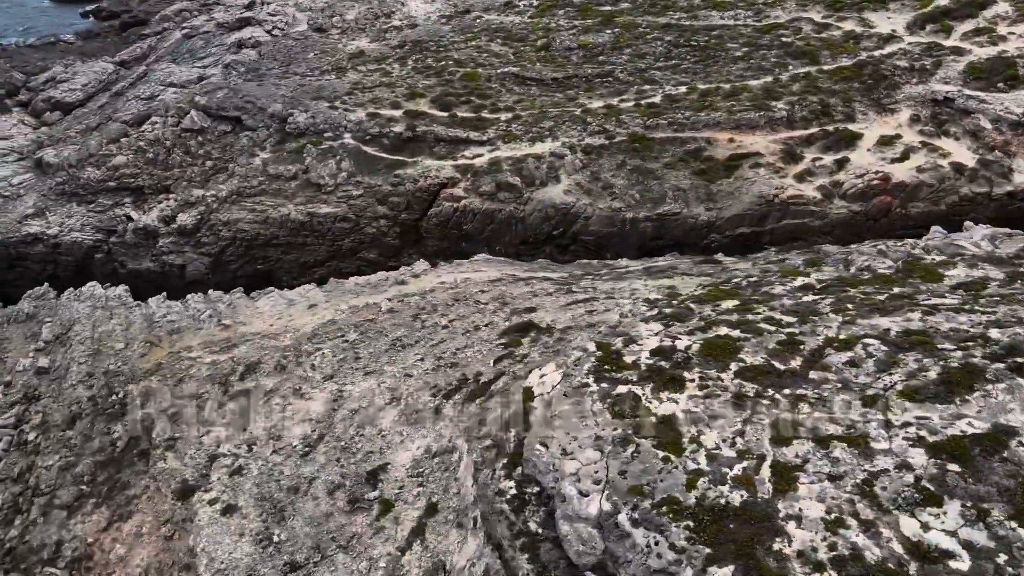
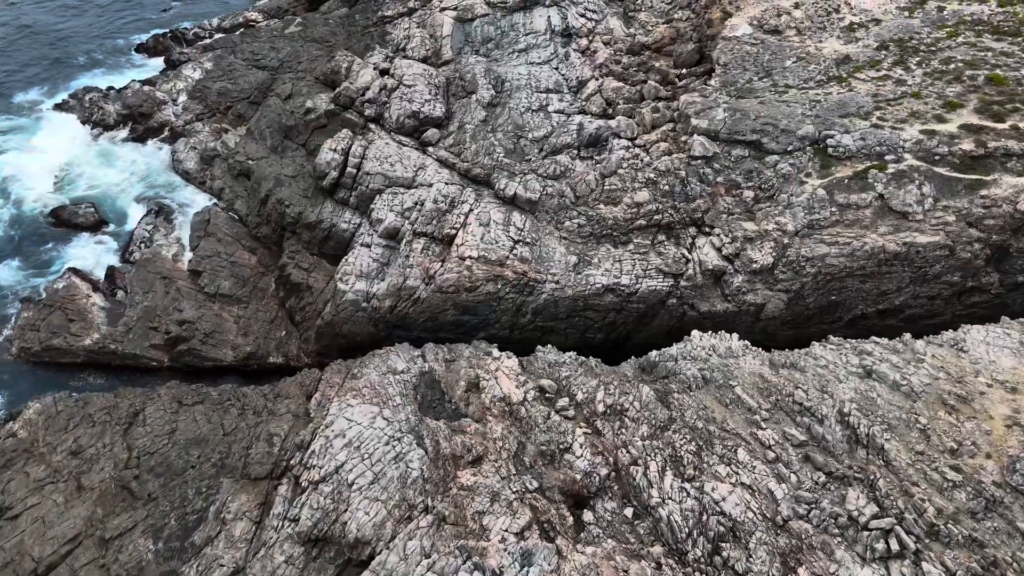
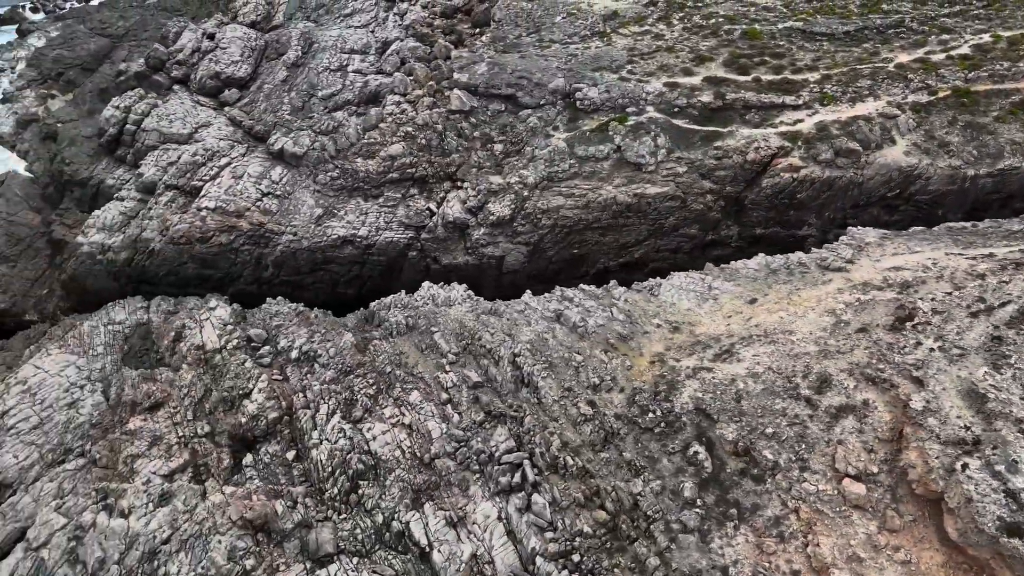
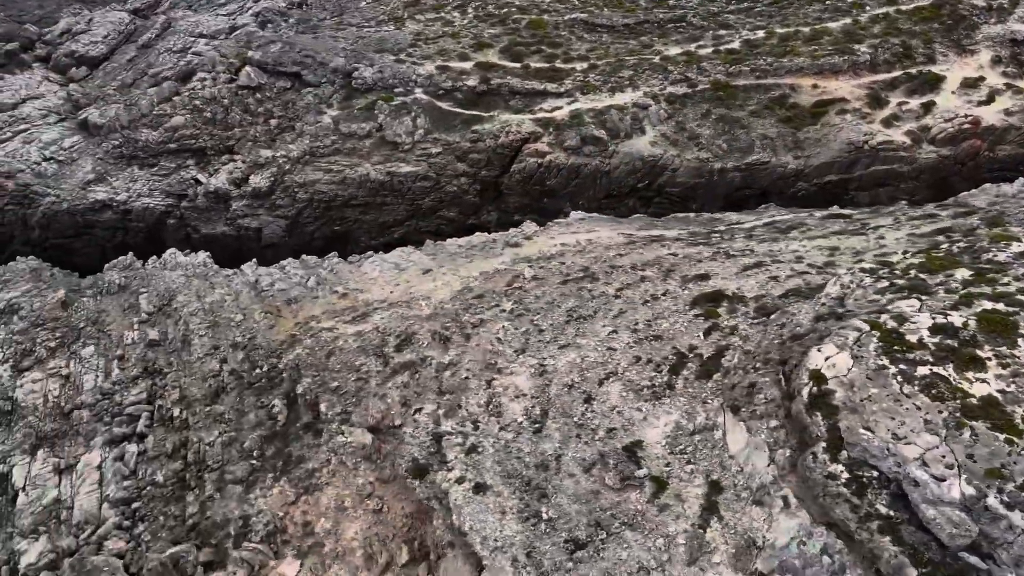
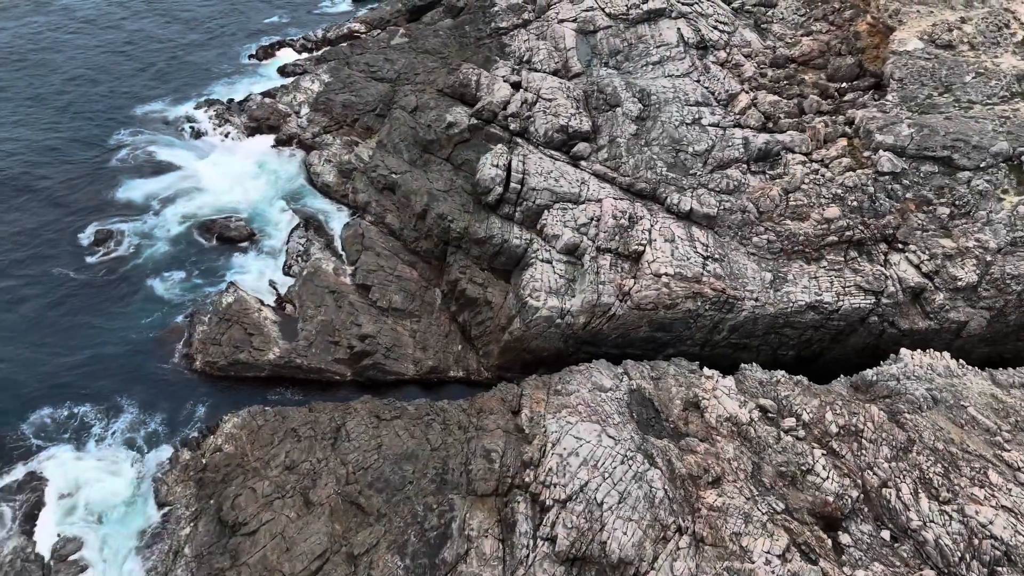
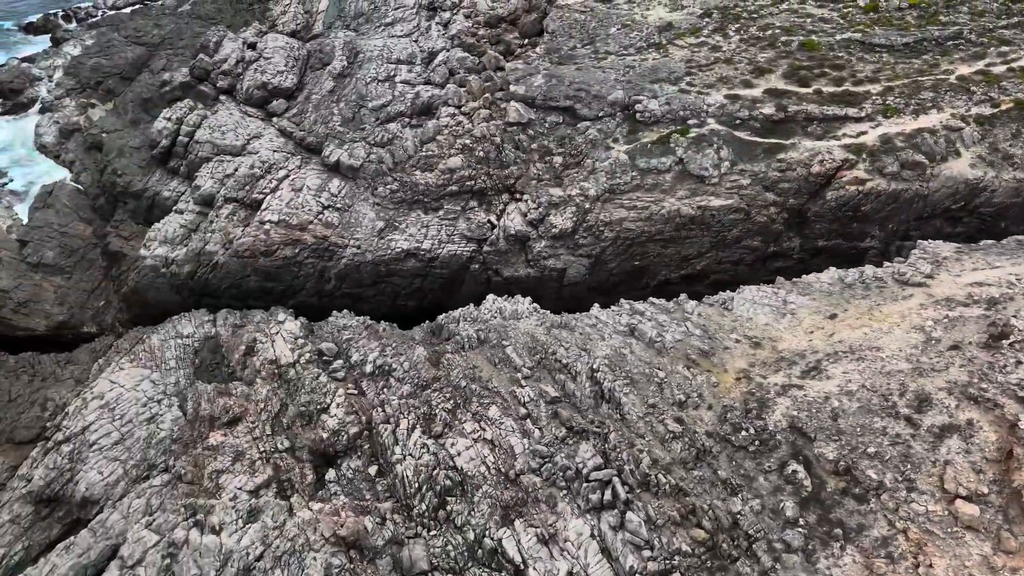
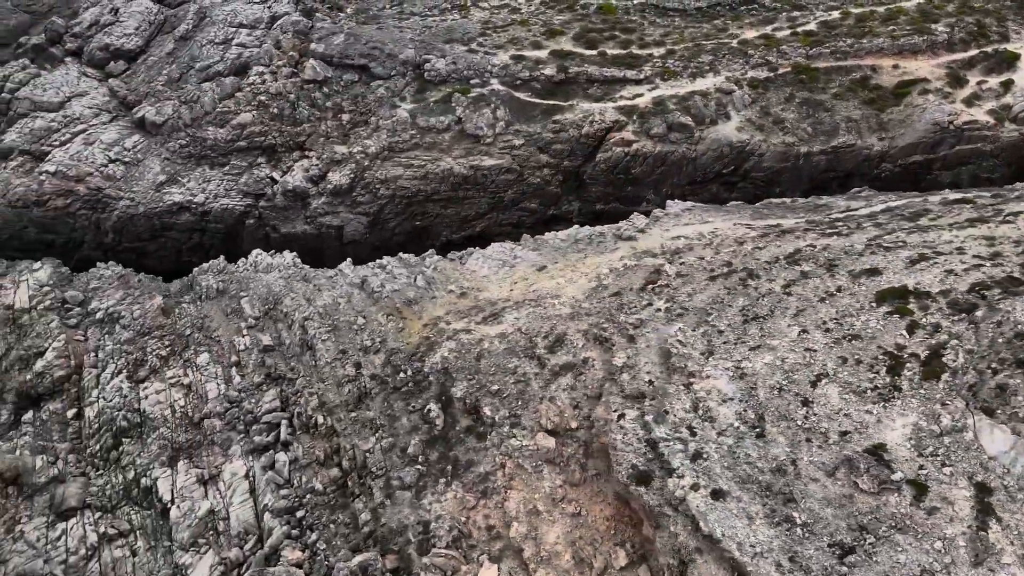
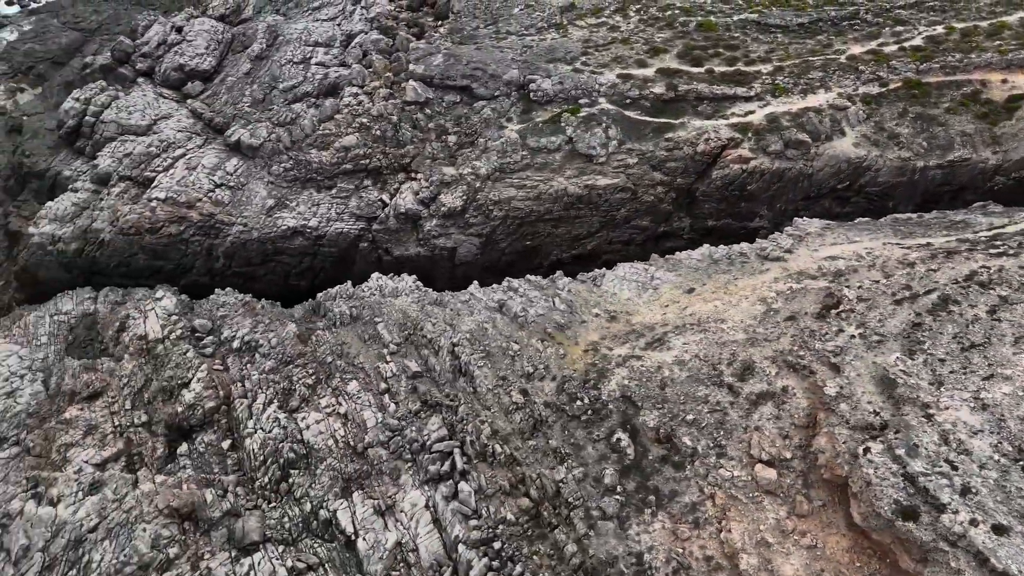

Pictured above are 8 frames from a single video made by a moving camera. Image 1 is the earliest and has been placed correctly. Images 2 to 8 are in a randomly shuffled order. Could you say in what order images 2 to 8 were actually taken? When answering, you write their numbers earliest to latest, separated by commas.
4, 7, 8, 3, 6, 2, 5
